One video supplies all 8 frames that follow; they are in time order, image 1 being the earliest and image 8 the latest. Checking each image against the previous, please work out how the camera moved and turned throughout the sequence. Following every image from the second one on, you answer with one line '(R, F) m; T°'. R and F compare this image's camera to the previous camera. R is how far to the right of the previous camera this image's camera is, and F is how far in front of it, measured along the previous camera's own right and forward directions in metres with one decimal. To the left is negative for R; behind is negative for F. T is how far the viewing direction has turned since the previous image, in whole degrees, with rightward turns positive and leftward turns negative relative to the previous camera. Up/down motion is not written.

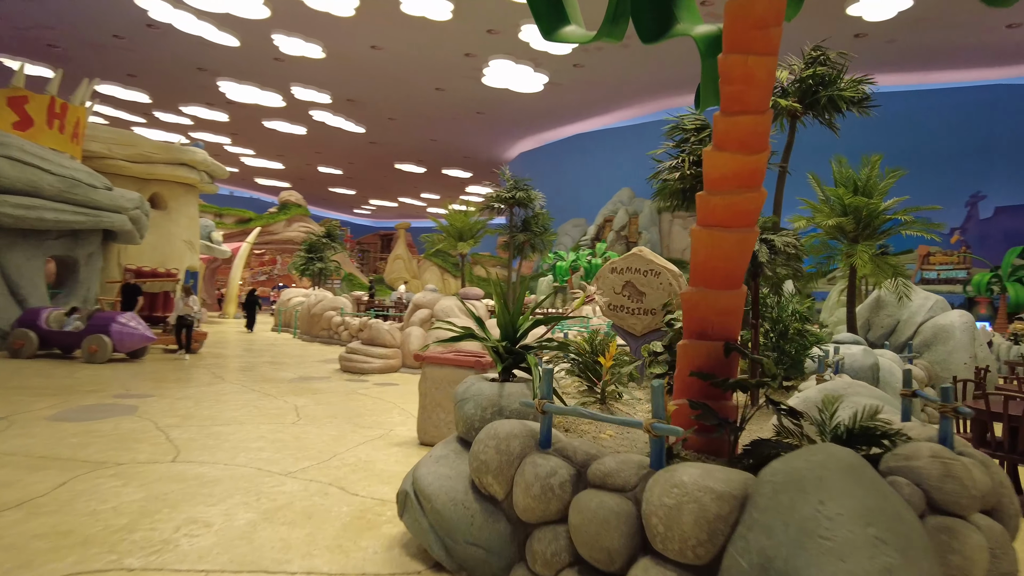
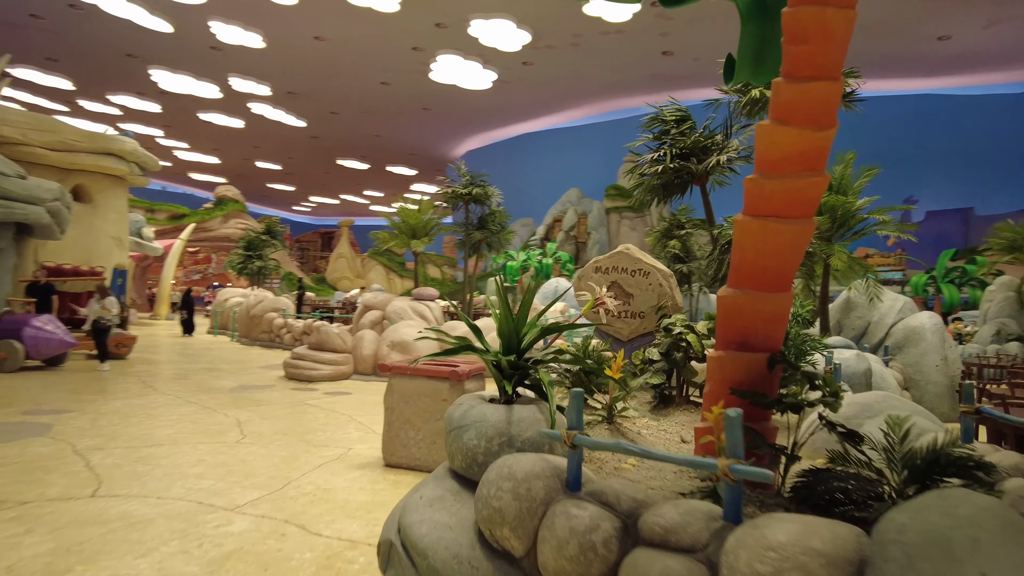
(-0.2, +0.4) m; +5°
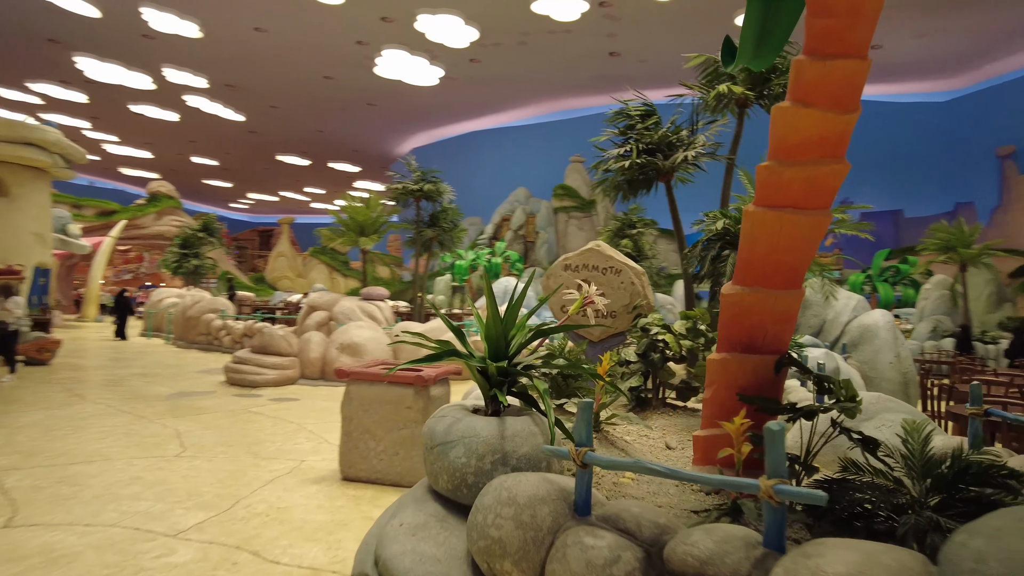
(-0.1, +0.2) m; +5°
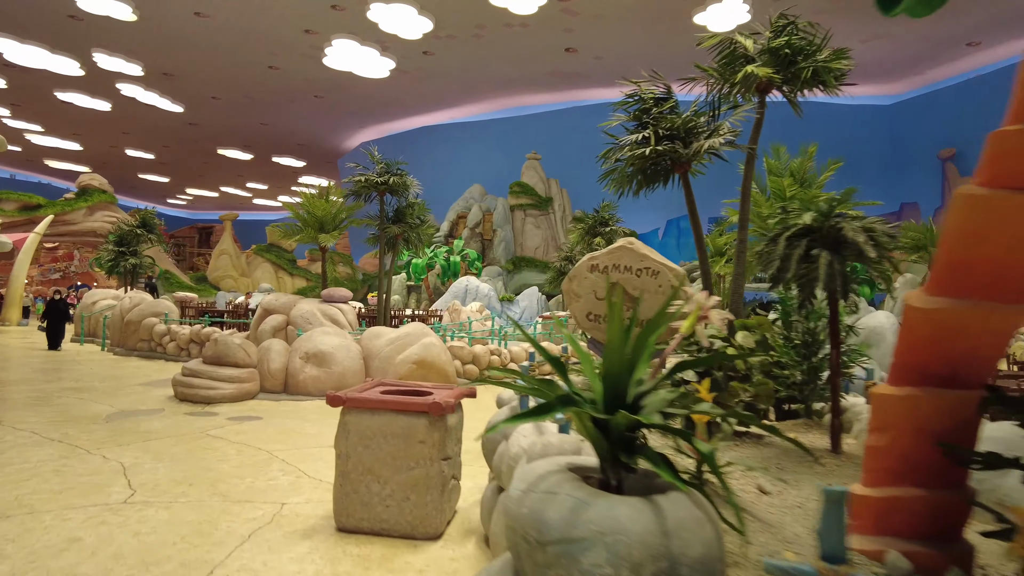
(-0.3, +0.6) m; +4°
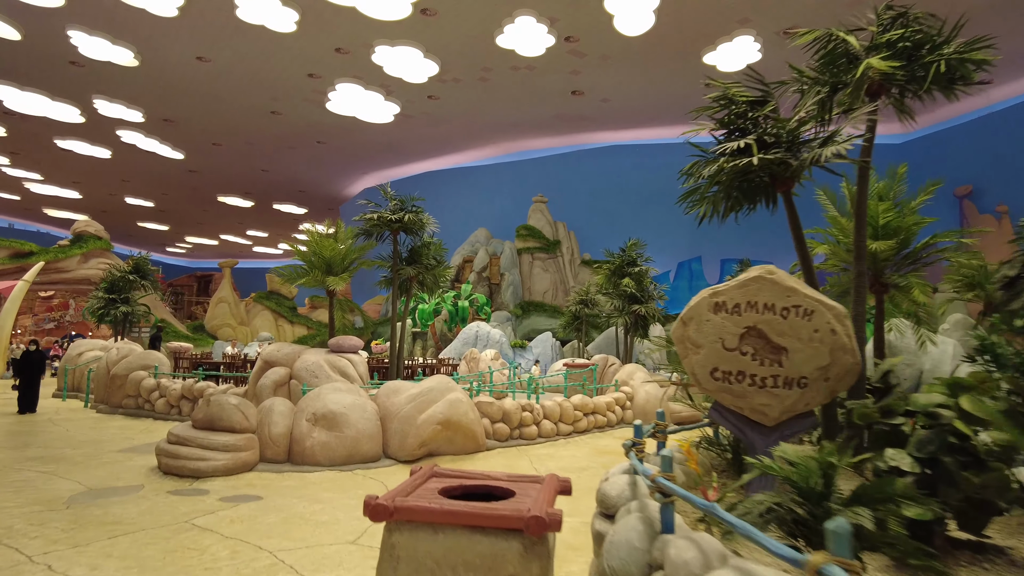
(-0.3, +0.9) m; 0°
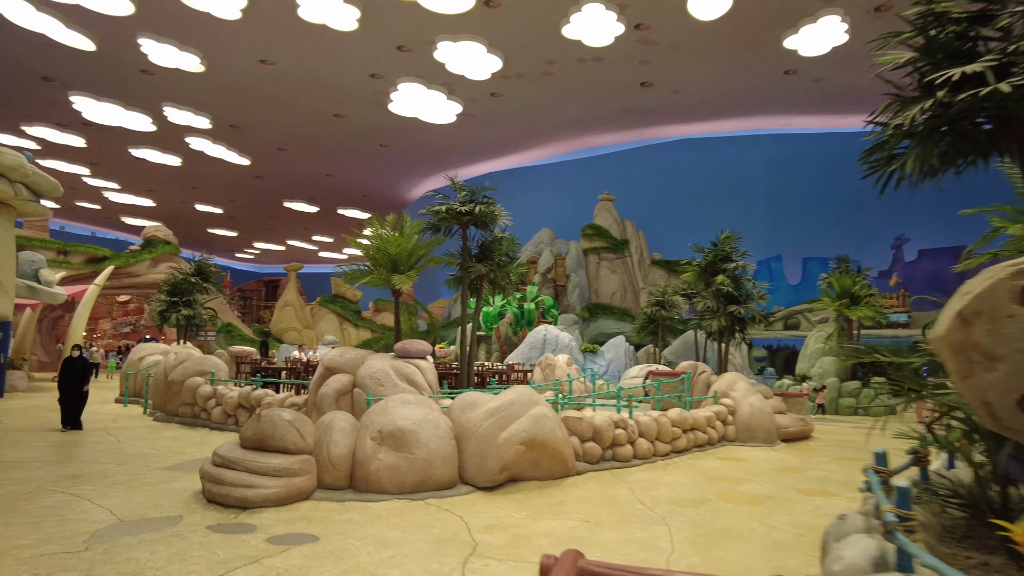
(-0.3, +0.9) m; -5°
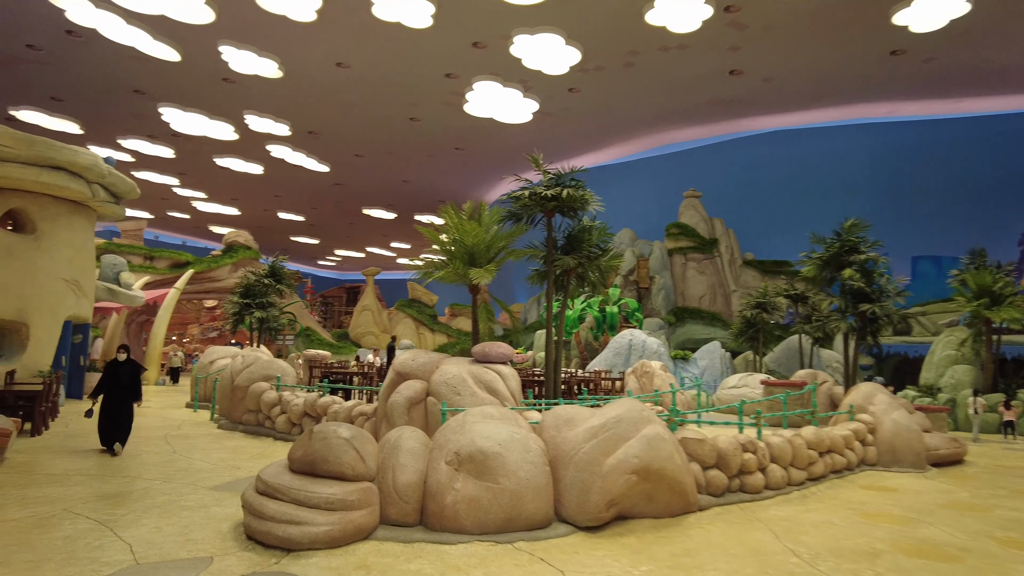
(-0.2, +0.9) m; -6°
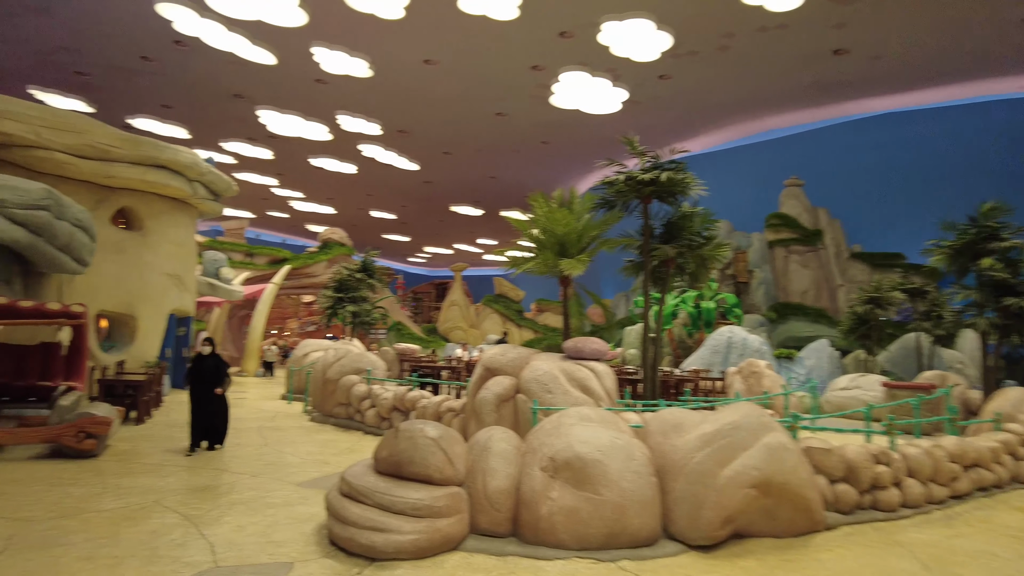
(-0.1, +0.3) m; -7°
